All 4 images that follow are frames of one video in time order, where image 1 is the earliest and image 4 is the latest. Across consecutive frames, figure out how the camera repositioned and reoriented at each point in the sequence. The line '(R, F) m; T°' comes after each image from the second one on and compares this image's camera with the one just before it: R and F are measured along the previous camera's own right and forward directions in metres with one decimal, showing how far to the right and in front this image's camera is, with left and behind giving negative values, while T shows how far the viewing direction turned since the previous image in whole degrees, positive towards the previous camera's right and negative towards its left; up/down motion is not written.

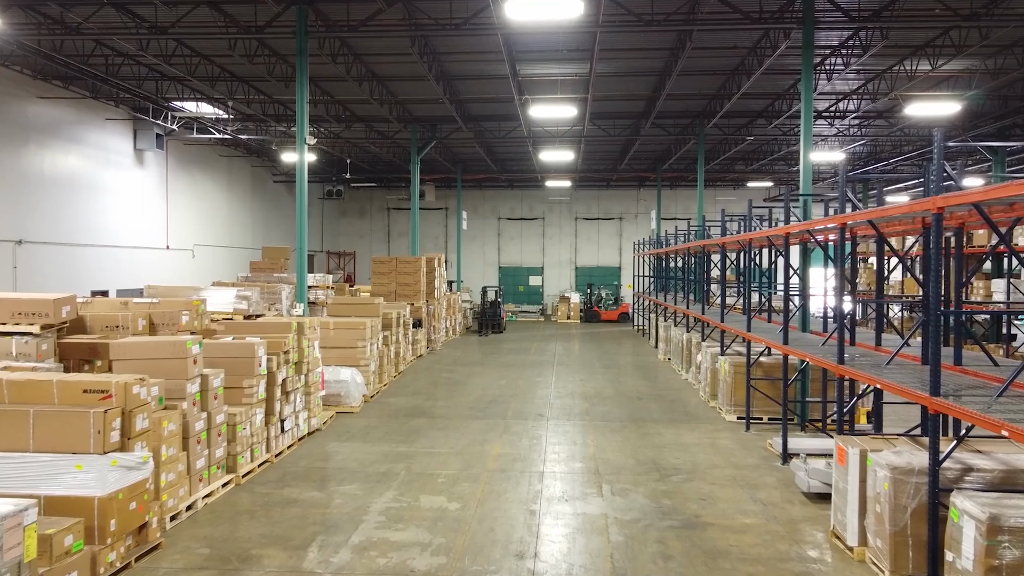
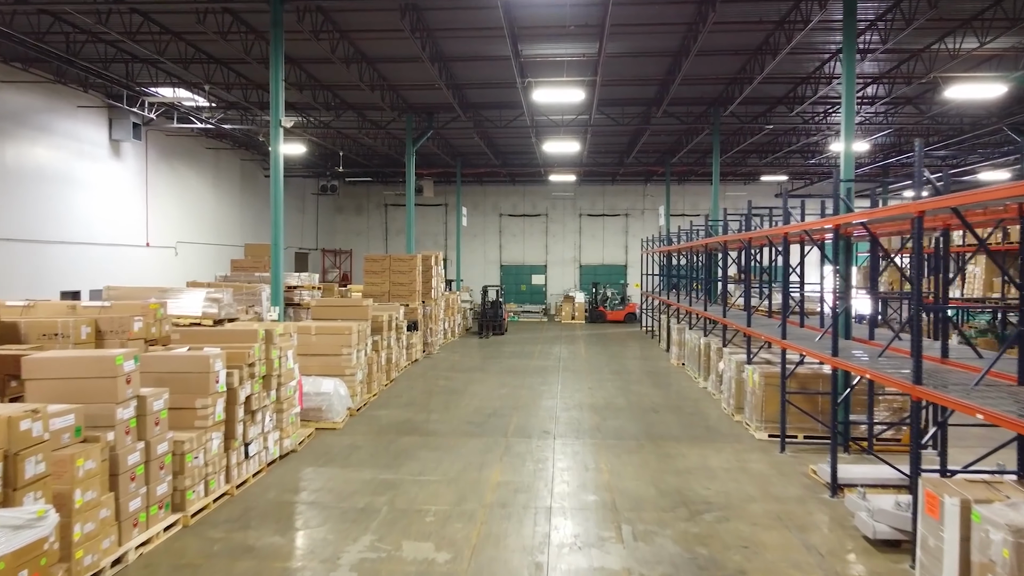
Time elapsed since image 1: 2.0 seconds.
(0.0, +1.0) m; 0°
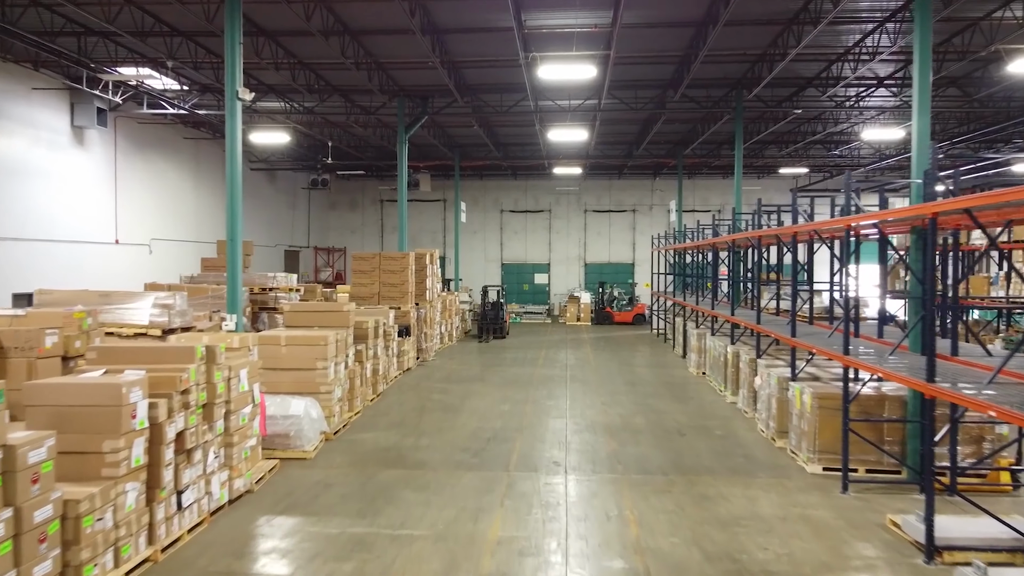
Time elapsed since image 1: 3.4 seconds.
(0.0, +1.3) m; 0°
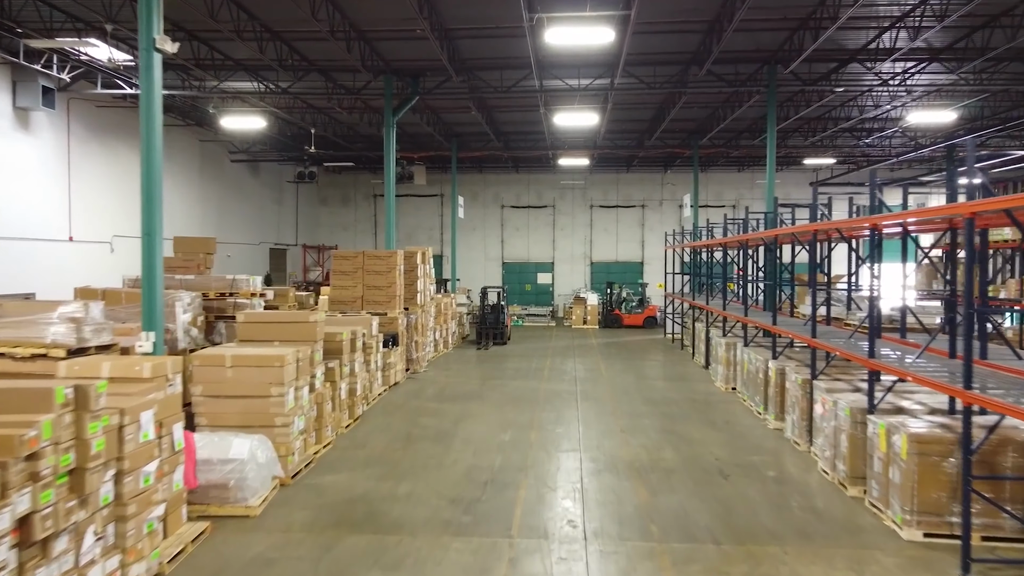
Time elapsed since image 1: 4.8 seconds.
(0.0, +1.5) m; 0°
